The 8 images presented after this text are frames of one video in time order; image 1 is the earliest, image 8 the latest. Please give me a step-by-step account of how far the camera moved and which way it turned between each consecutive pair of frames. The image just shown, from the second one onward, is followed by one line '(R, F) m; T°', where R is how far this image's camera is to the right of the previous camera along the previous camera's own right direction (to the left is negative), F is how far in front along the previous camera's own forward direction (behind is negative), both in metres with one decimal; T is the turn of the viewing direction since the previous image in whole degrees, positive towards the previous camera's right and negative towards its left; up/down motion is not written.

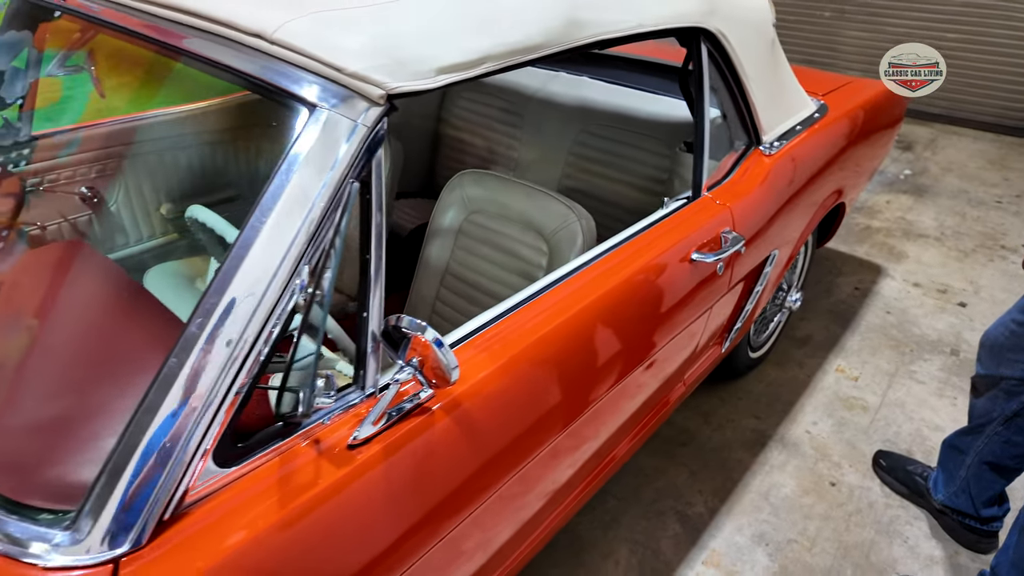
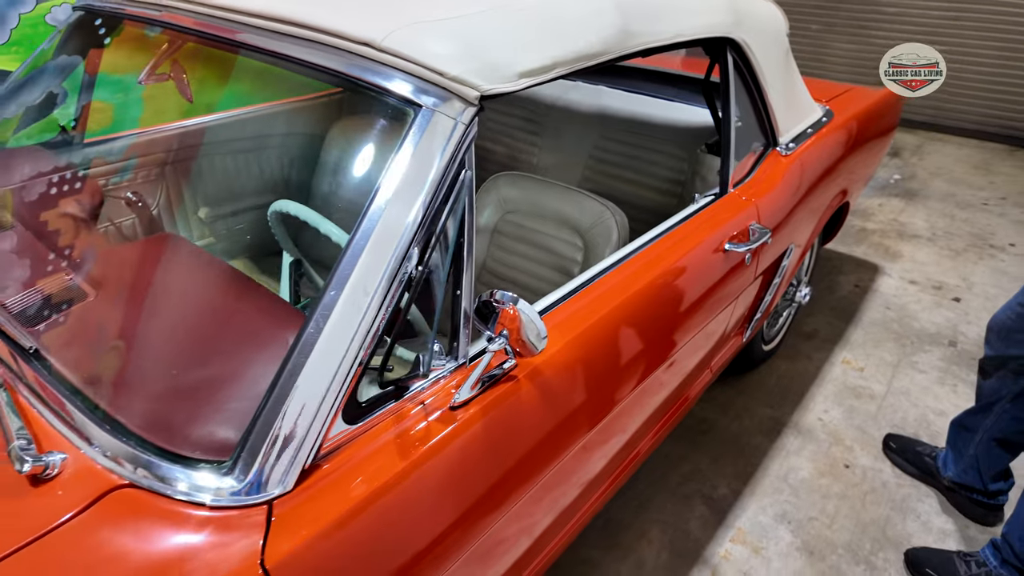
(-0.1, -0.1) m; +1°
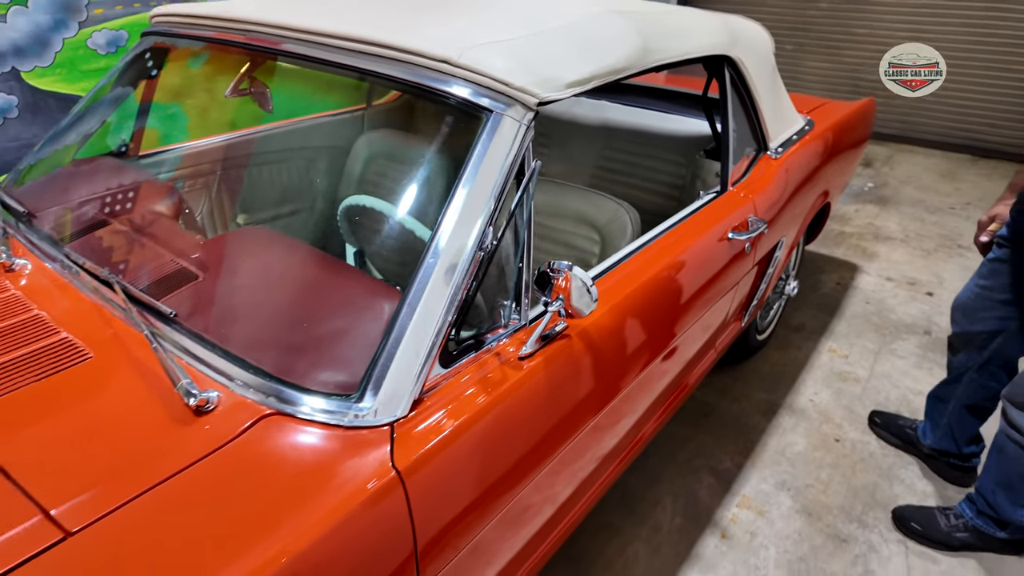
(-0.1, -0.2) m; +2°
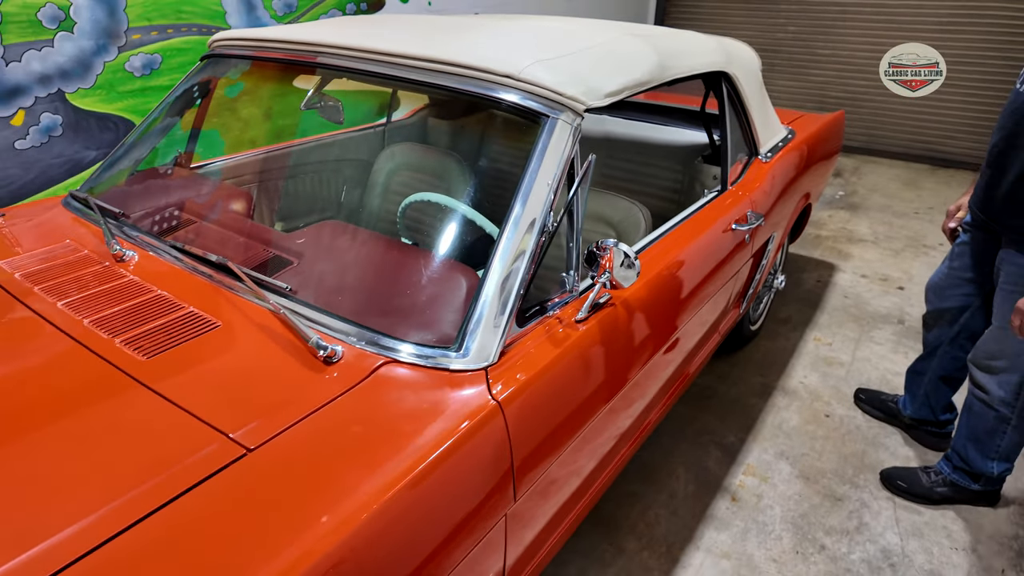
(-0.1, -0.2) m; +2°
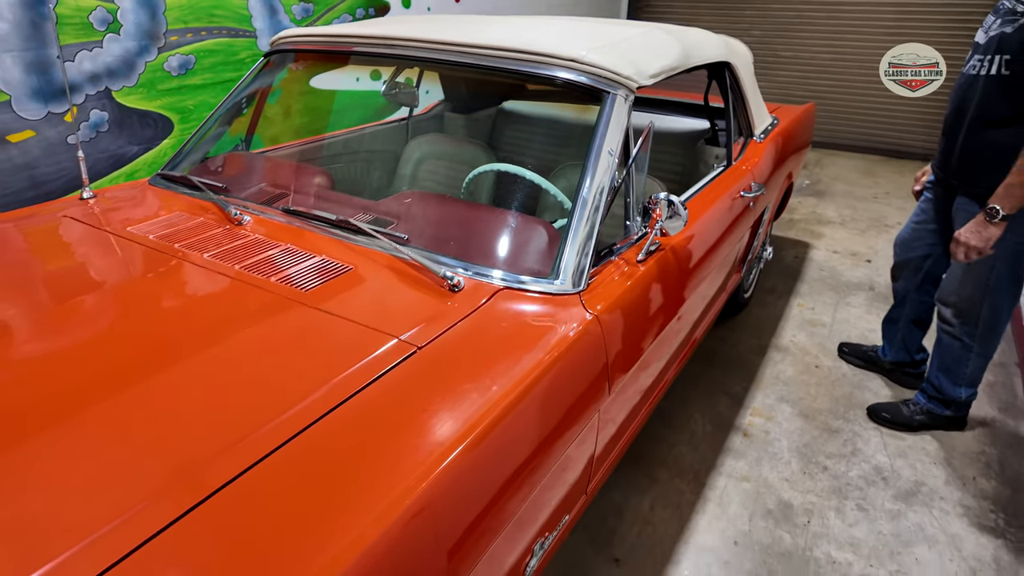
(-0.2, -0.2) m; +4°
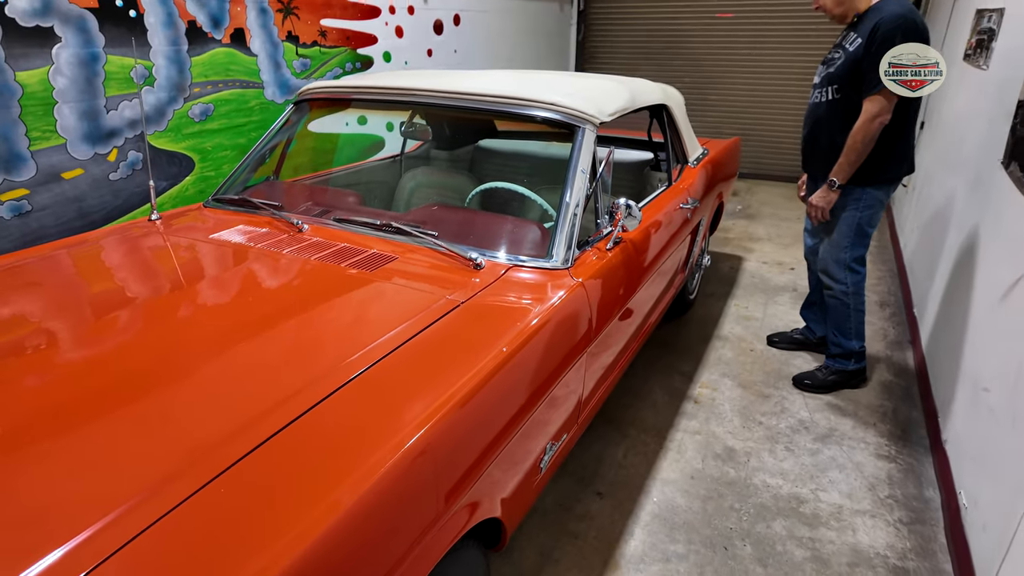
(-0.1, -0.4) m; +4°
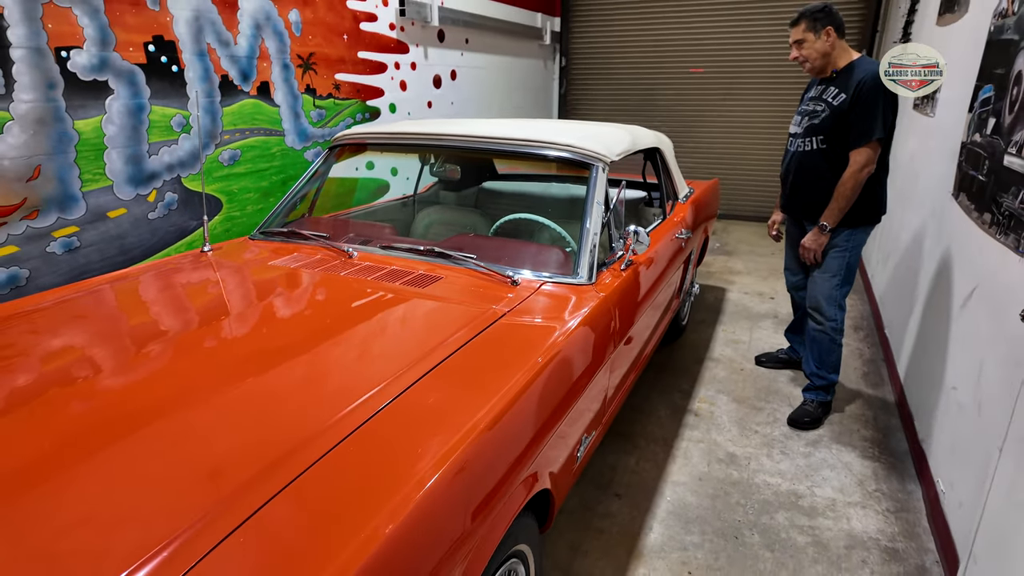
(-0.2, -0.2) m; +2°
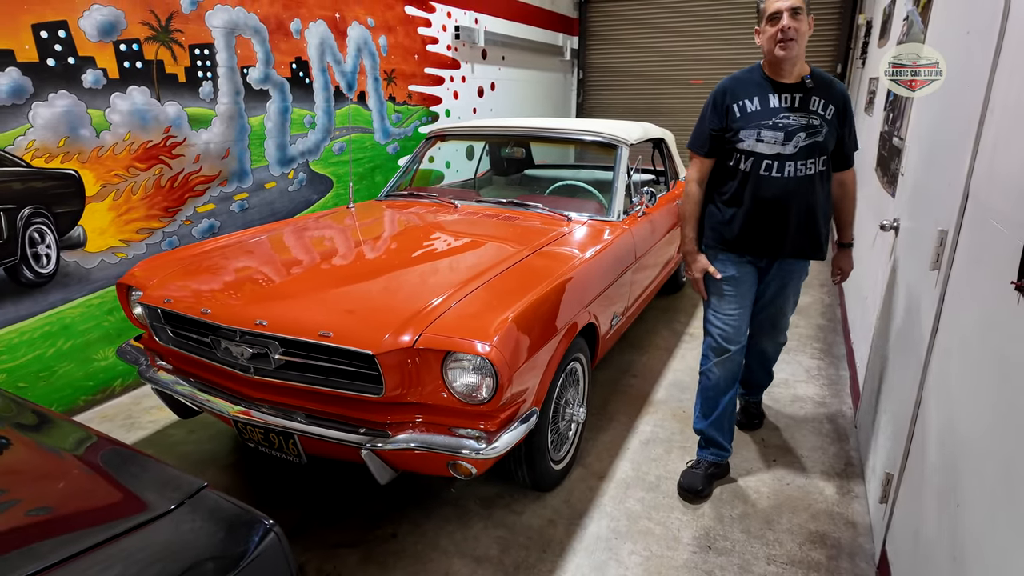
(-0.2, -0.9) m; -1°
